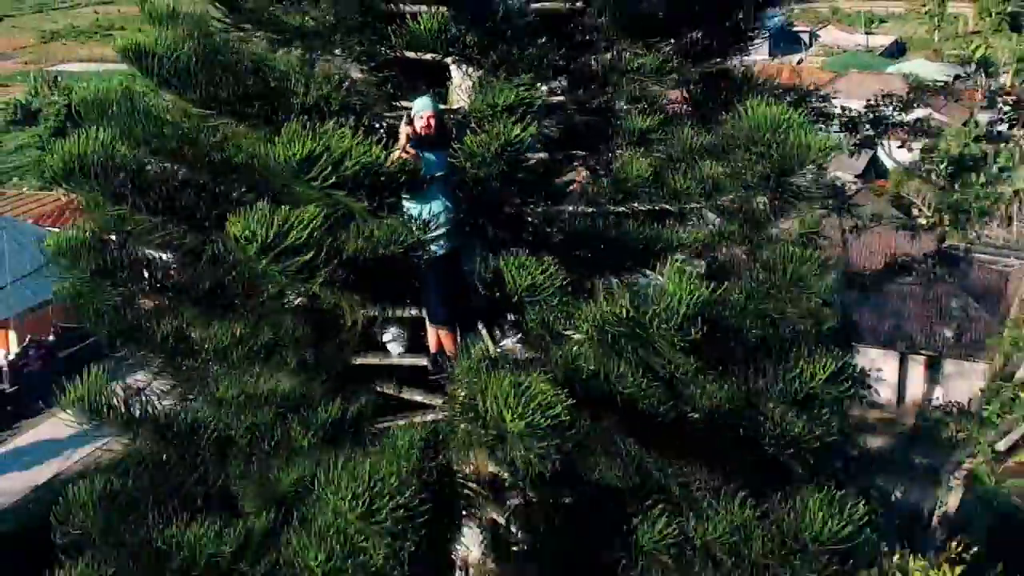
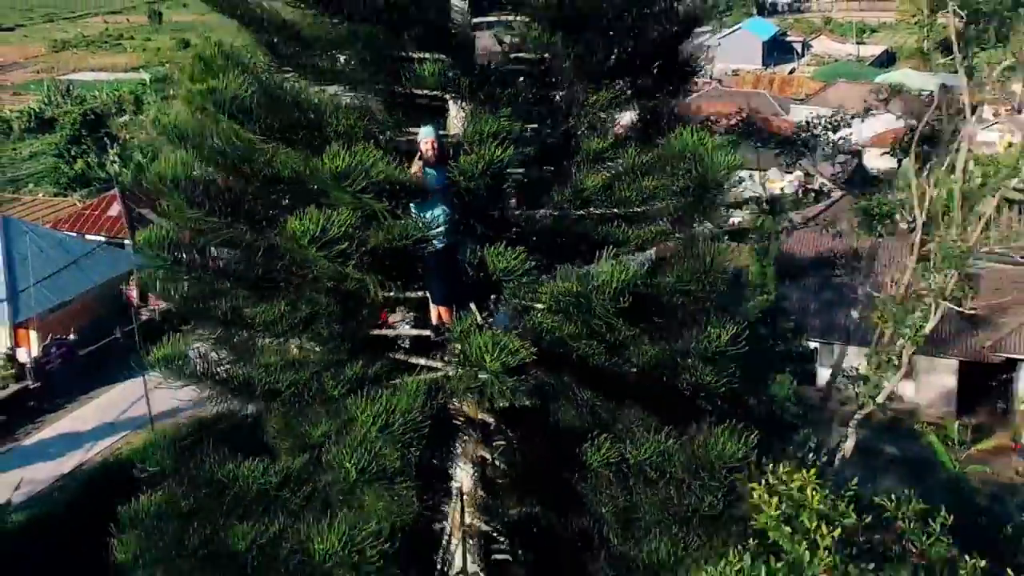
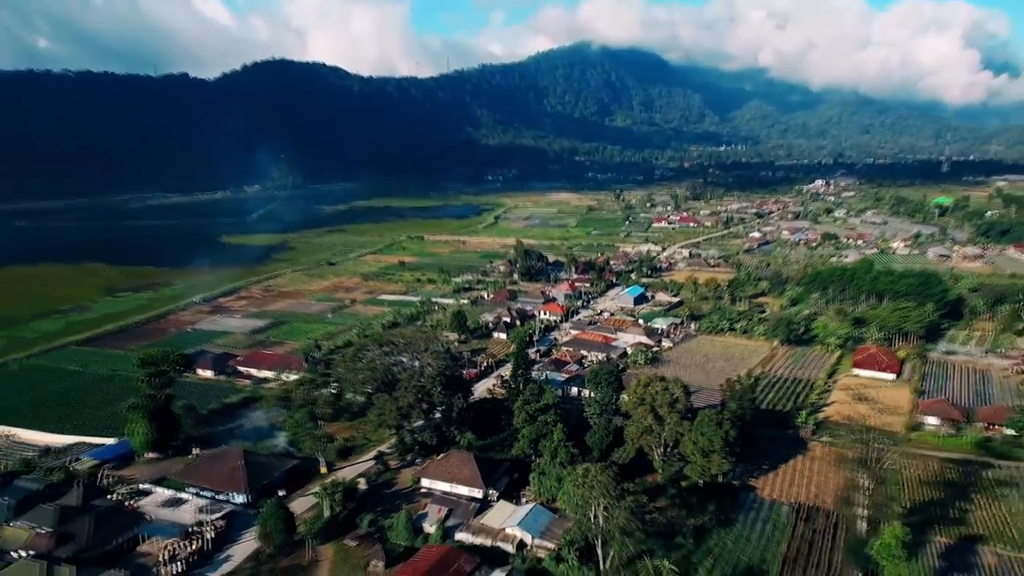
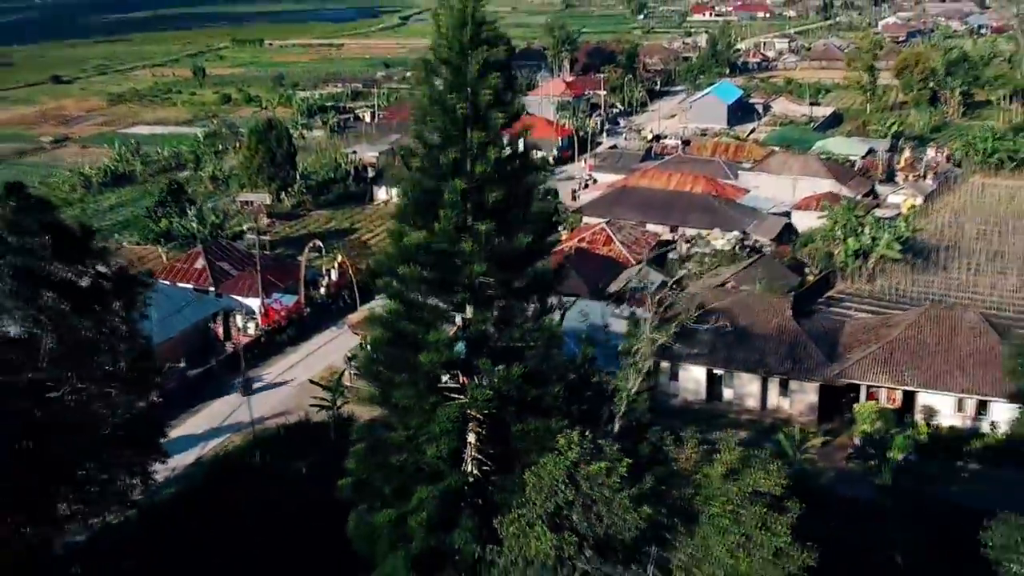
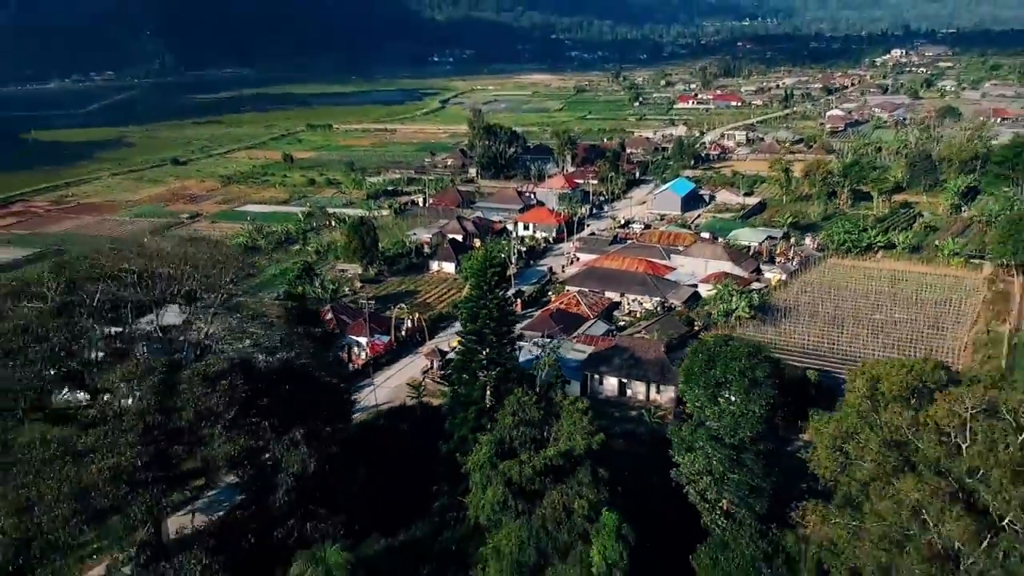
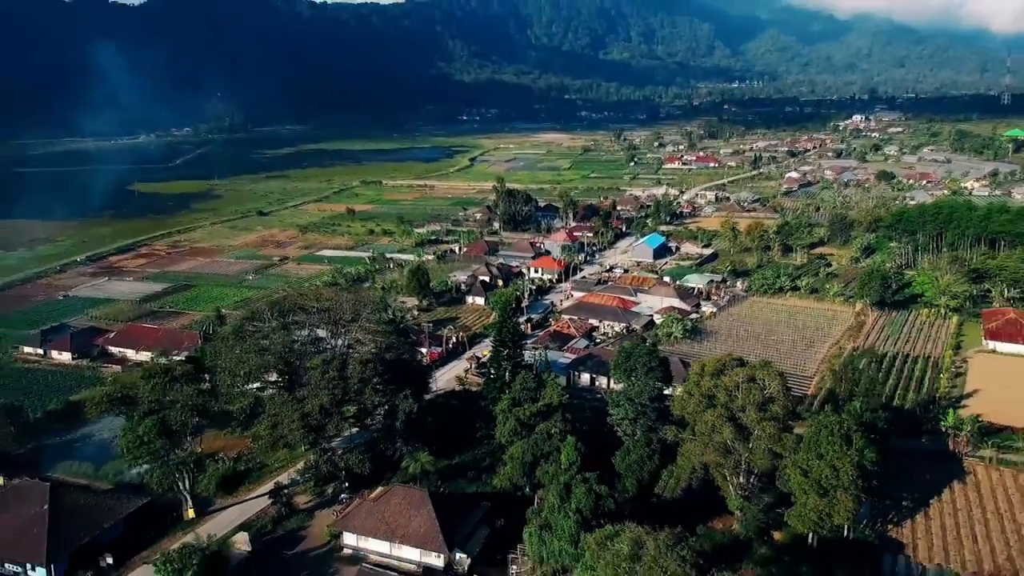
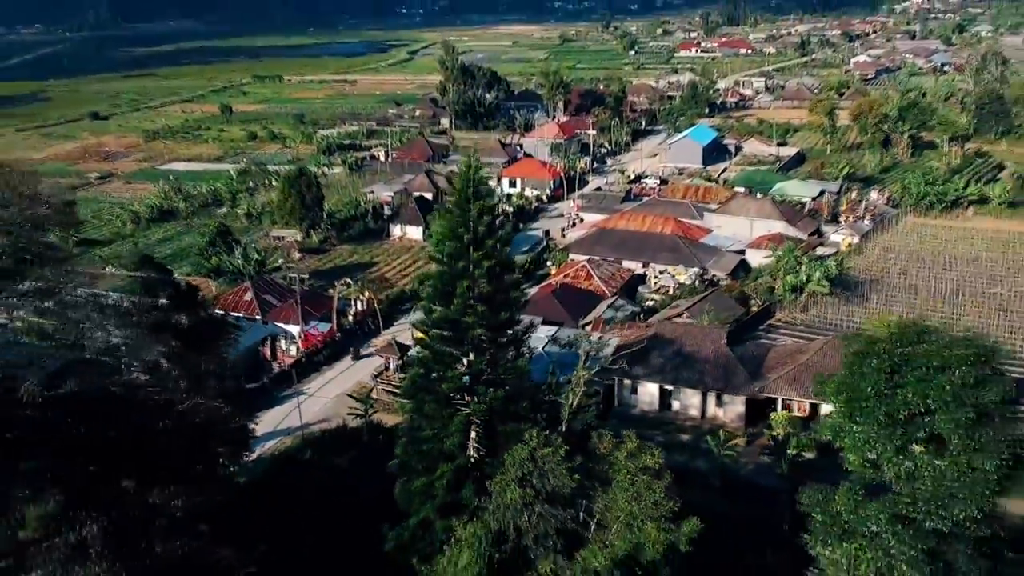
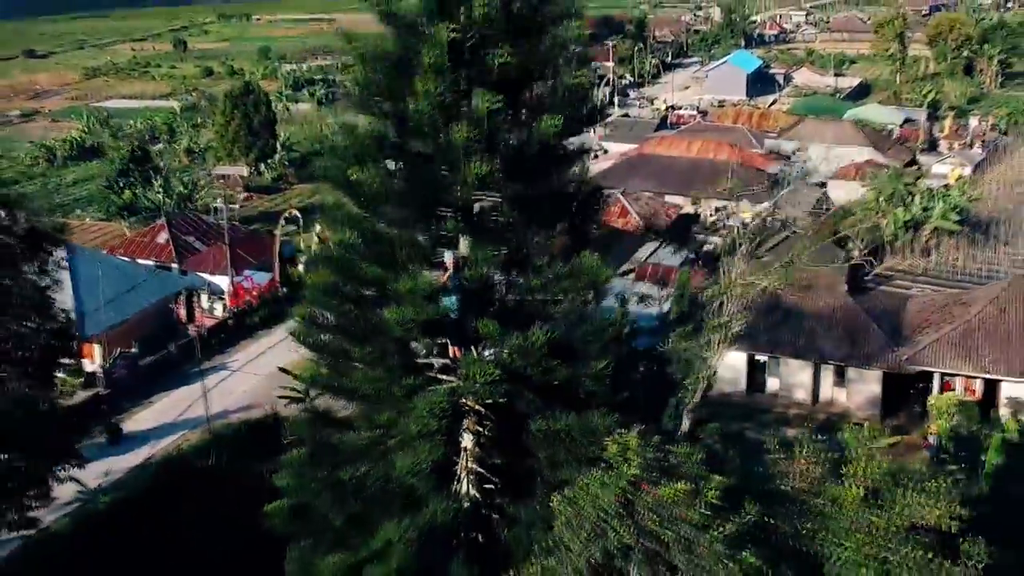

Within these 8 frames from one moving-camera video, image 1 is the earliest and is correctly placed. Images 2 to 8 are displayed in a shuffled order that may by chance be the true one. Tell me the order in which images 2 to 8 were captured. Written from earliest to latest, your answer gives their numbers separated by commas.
2, 8, 4, 7, 5, 6, 3
